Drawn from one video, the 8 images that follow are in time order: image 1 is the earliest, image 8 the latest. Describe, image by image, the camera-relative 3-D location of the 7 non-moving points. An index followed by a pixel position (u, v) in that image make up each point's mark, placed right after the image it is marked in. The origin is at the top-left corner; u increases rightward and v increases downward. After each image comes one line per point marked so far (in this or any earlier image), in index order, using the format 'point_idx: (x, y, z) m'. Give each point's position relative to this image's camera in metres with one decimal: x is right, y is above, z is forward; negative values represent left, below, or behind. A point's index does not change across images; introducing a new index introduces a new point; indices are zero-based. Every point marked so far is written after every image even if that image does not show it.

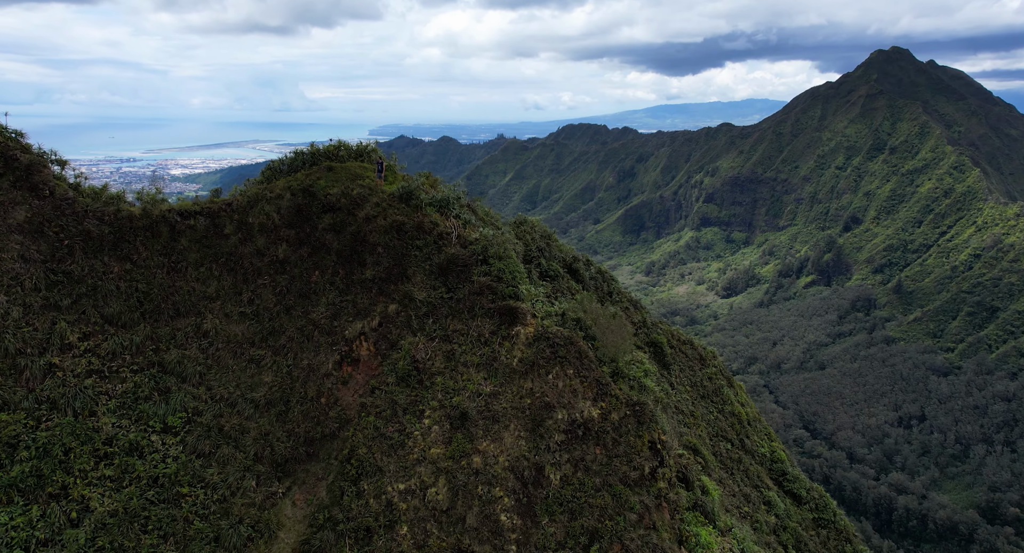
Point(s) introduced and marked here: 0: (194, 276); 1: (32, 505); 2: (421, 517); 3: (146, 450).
0: (-7.7, 0.0, +15.7) m
1: (-9.2, -4.4, +12.3) m
2: (-1.7, -4.3, +11.7) m
3: (-7.7, -3.6, +13.6) m
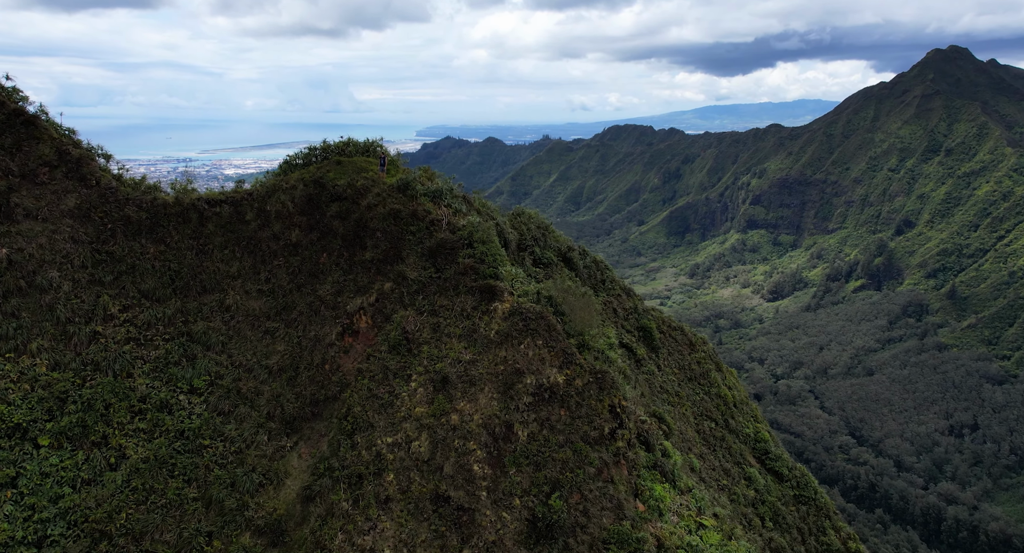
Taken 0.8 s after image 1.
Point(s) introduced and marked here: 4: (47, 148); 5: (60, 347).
0: (-8.0, +0.5, +17.7) m
1: (-9.7, -3.9, +14.4) m
2: (-2.2, -3.9, +13.4) m
3: (-8.1, -3.1, +15.6) m
4: (-12.5, +3.5, +17.4) m
5: (-10.8, -1.7, +15.4) m
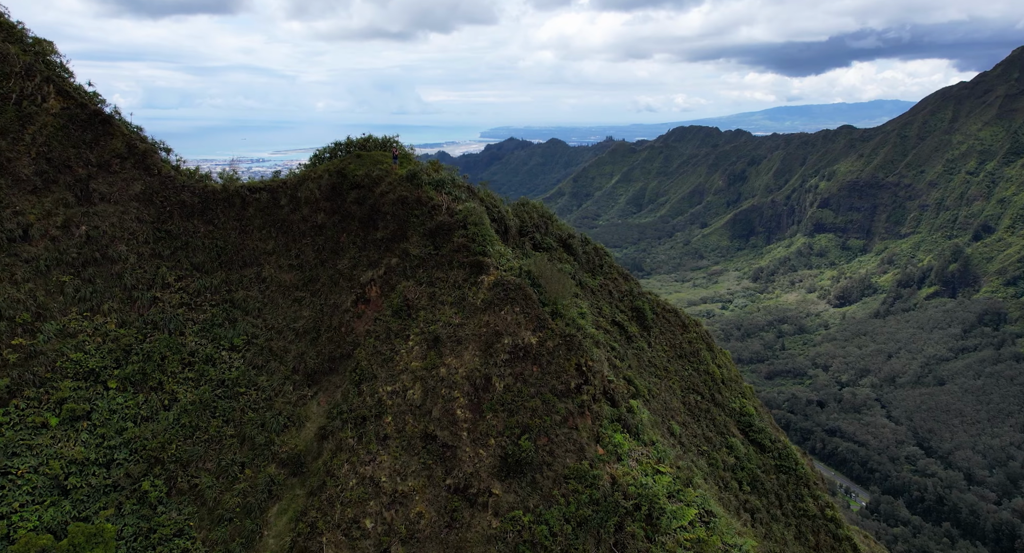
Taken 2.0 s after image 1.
0: (-8.1, +1.3, +20.6) m
1: (-10.1, -3.2, +17.5) m
2: (-2.8, -3.3, +15.9) m
3: (-8.4, -2.4, +18.6) m
4: (-12.5, +4.3, +20.6) m
5: (-11.1, -0.9, +18.5) m
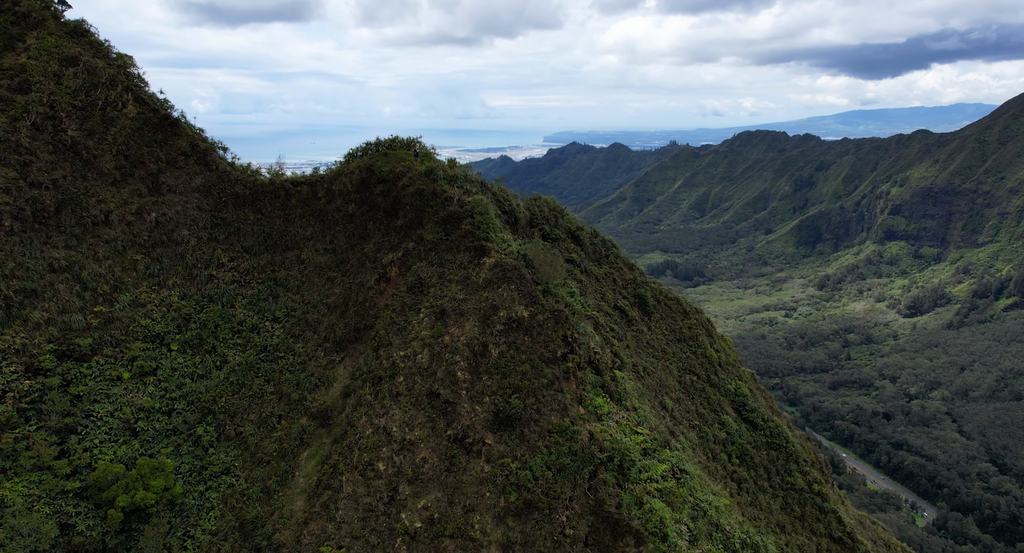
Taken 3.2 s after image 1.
0: (-7.8, +1.9, +23.6) m
1: (-10.1, -2.5, +20.7) m
2: (-2.9, -2.7, +18.5) m
3: (-8.4, -1.8, +21.6) m
4: (-12.2, +5.0, +24.0) m
5: (-10.9, -0.2, +21.8) m
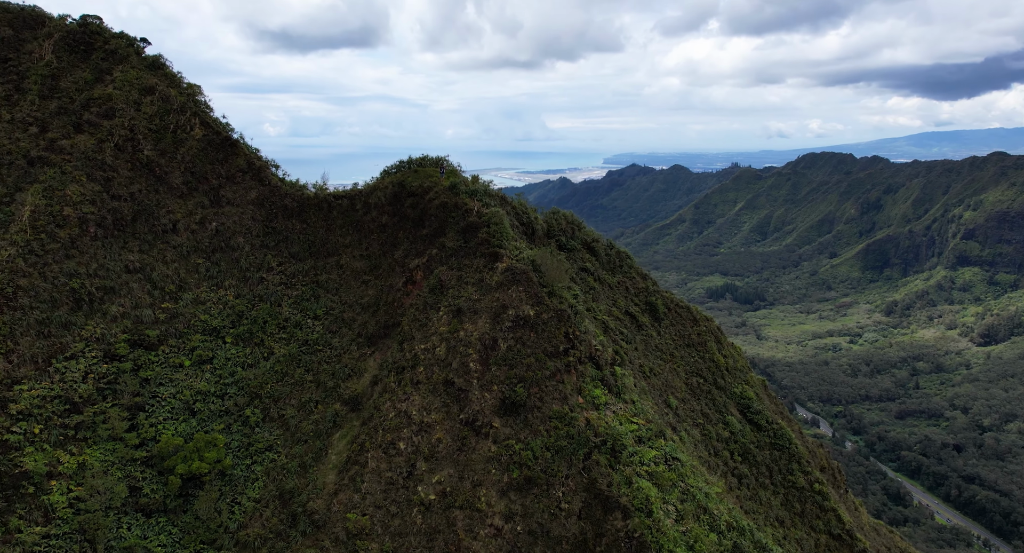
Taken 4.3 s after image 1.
0: (-7.1, +1.8, +26.4) m
1: (-9.7, -2.5, +23.5) m
2: (-2.6, -2.8, +20.8) m
3: (-7.8, -1.8, +24.3) m
4: (-11.4, +4.9, +27.2) m
5: (-10.4, -0.3, +24.7) m
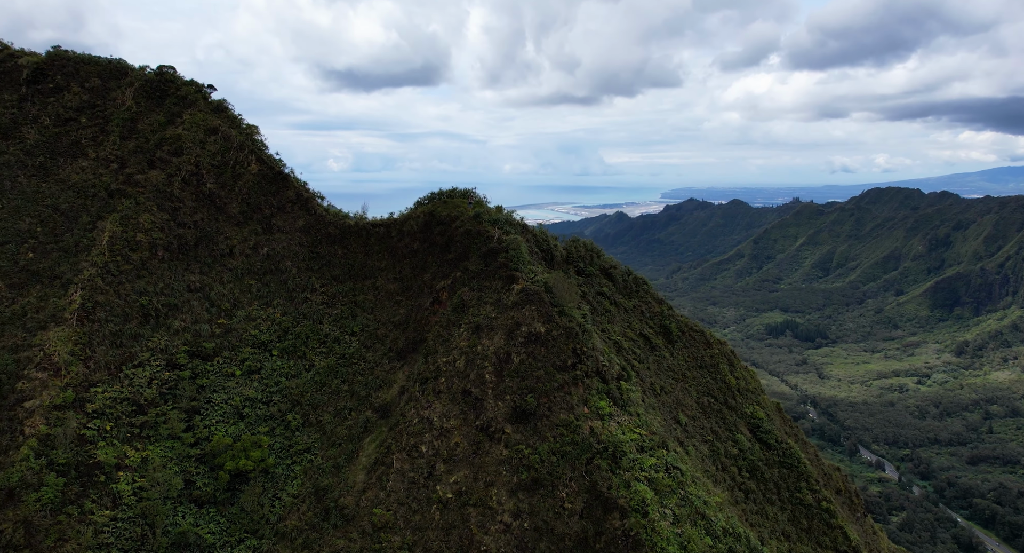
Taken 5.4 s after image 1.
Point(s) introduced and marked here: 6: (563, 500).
0: (-6.2, +0.8, +29.0) m
1: (-9.0, -3.3, +26.1) m
2: (-2.2, -3.5, +23.0) m
3: (-7.1, -2.7, +26.8) m
4: (-10.3, +3.9, +30.3) m
5: (-9.6, -1.1, +27.5) m
6: (+1.6, -6.9, +19.9) m
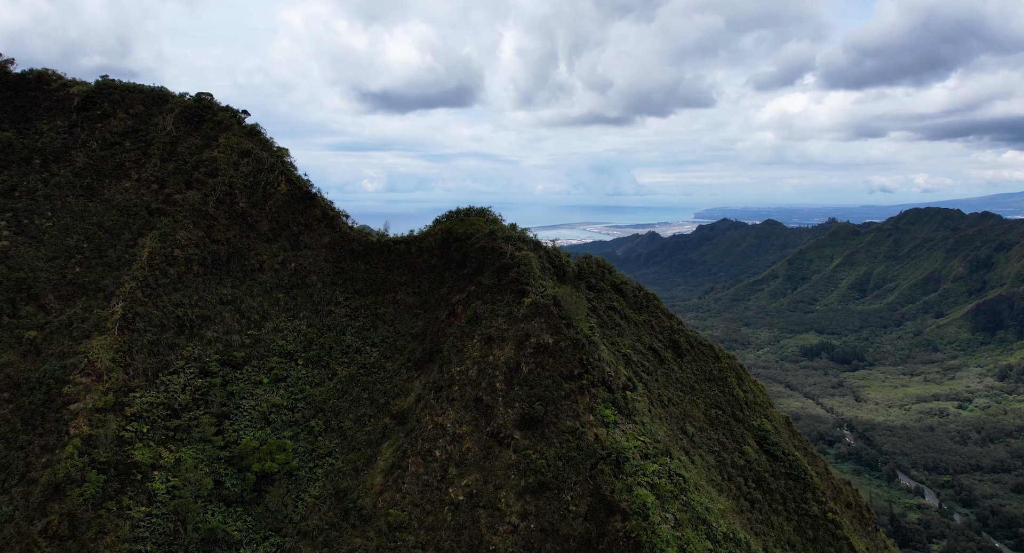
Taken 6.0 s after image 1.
0: (-5.5, +0.1, +30.5) m
1: (-8.5, -3.9, +27.6) m
2: (-1.8, -4.0, +24.2) m
3: (-6.5, -3.3, +28.3) m
4: (-9.6, +3.2, +32.0) m
5: (-9.0, -1.7, +29.1) m
6: (+1.8, -7.3, +20.8) m
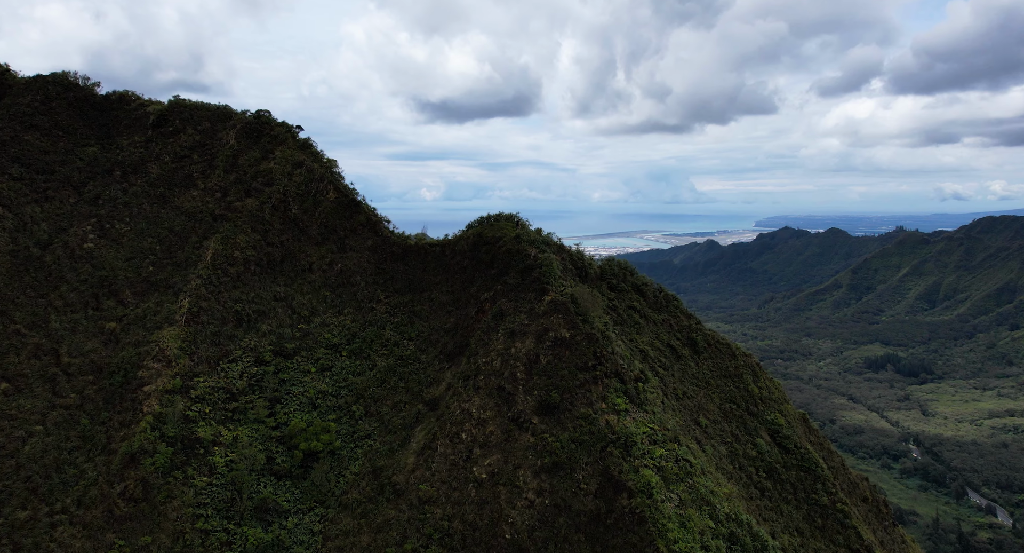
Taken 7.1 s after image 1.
0: (-4.2, +0.2, +33.1) m
1: (-7.3, -3.8, +30.4) m
2: (-0.9, -3.9, +26.4) m
3: (-5.4, -3.2, +30.9) m
4: (-8.1, +3.2, +34.9) m
5: (-7.7, -1.7, +31.9) m
6: (+2.4, -7.2, +22.8) m
